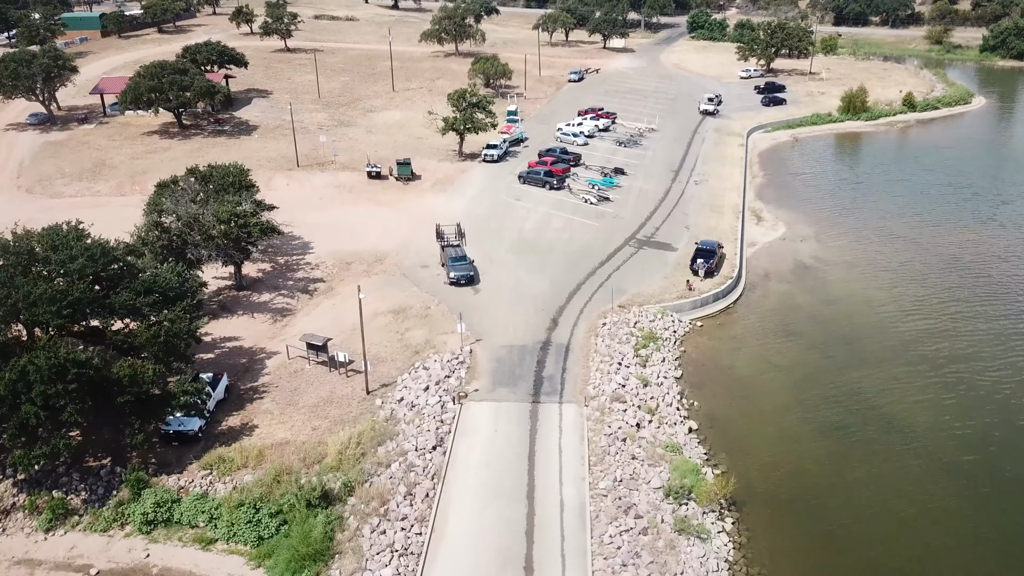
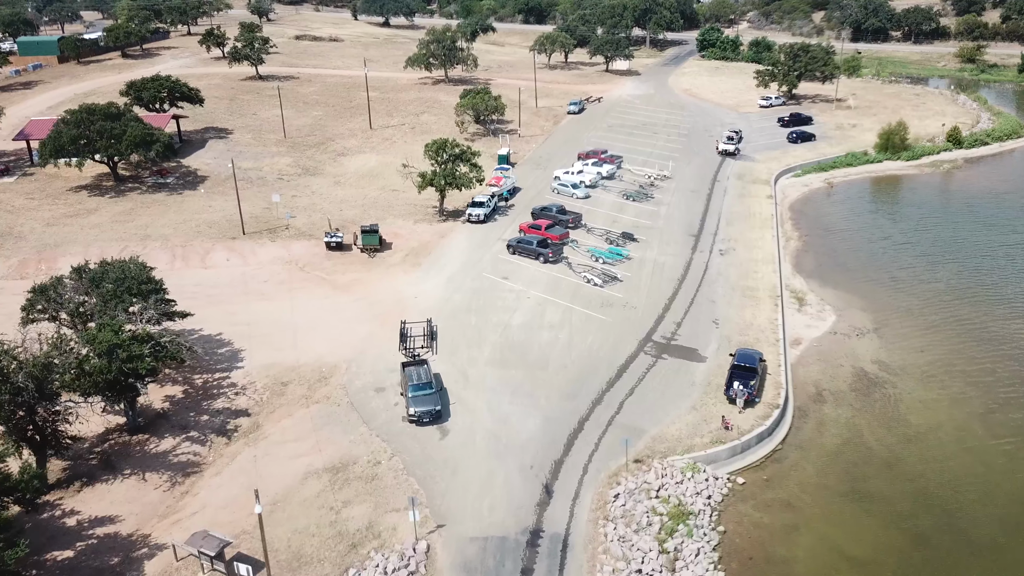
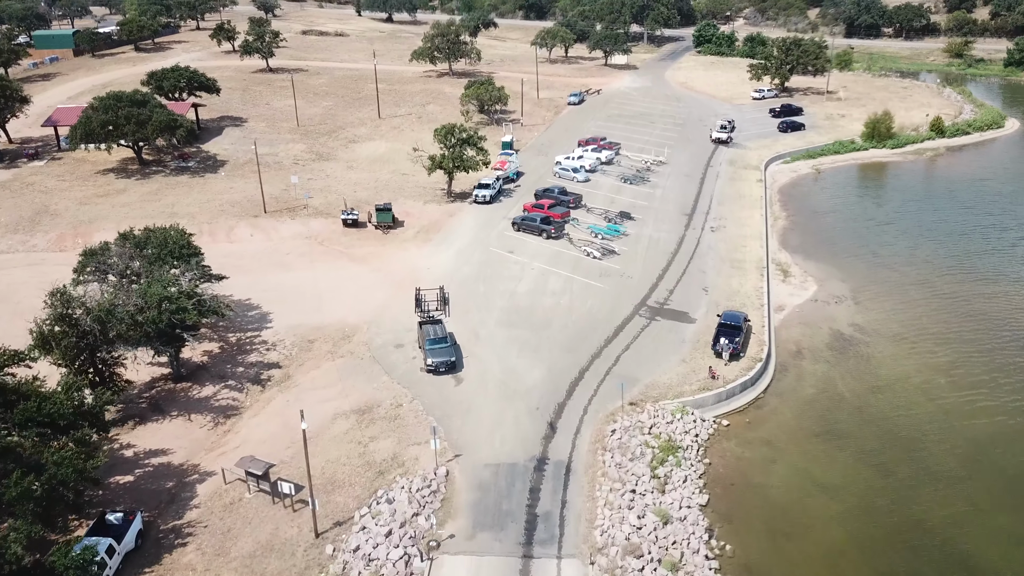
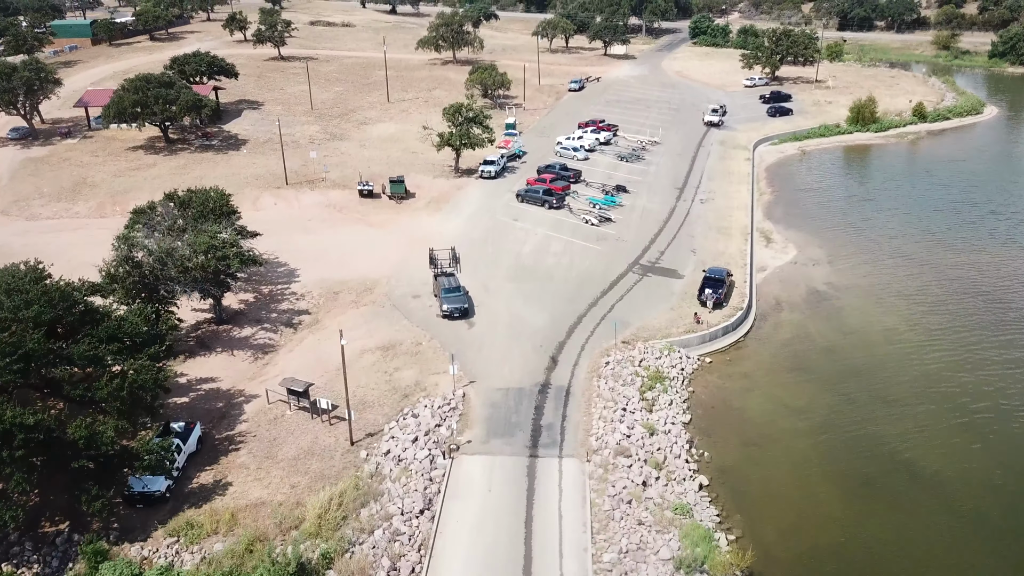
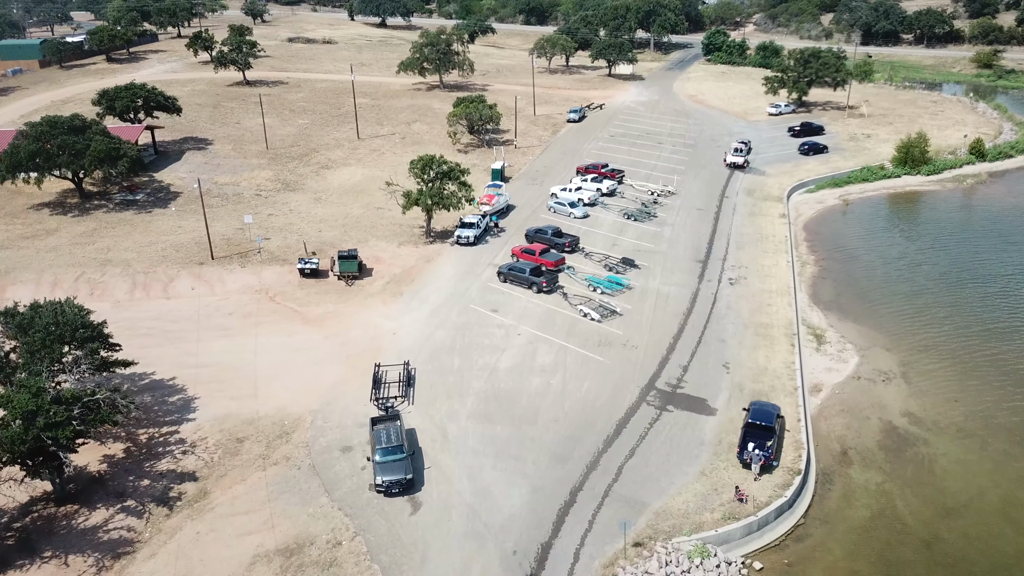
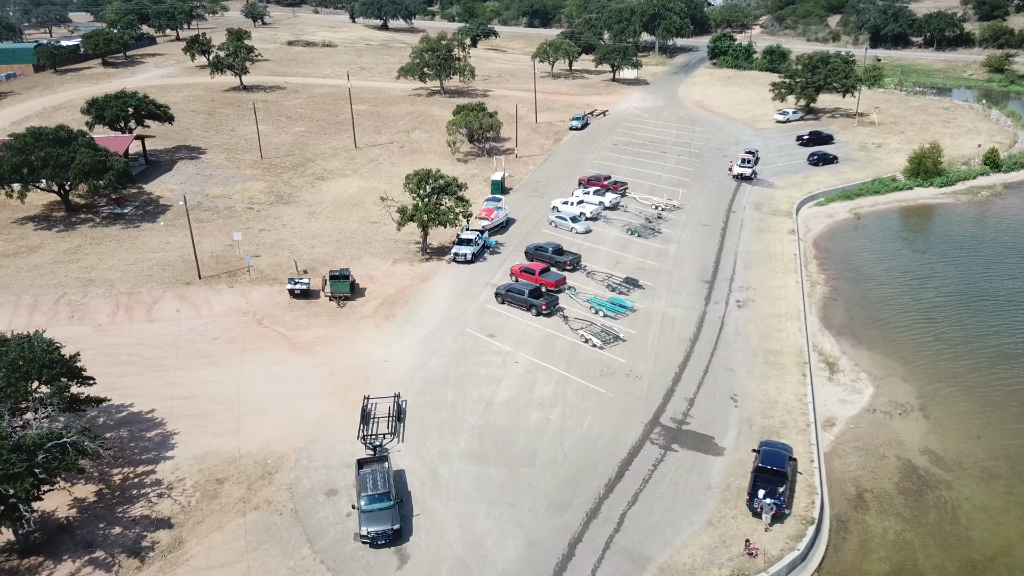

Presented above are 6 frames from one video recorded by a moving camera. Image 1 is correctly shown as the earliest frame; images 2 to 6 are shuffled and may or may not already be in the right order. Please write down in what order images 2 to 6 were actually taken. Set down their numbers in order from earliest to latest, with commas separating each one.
4, 3, 2, 5, 6
